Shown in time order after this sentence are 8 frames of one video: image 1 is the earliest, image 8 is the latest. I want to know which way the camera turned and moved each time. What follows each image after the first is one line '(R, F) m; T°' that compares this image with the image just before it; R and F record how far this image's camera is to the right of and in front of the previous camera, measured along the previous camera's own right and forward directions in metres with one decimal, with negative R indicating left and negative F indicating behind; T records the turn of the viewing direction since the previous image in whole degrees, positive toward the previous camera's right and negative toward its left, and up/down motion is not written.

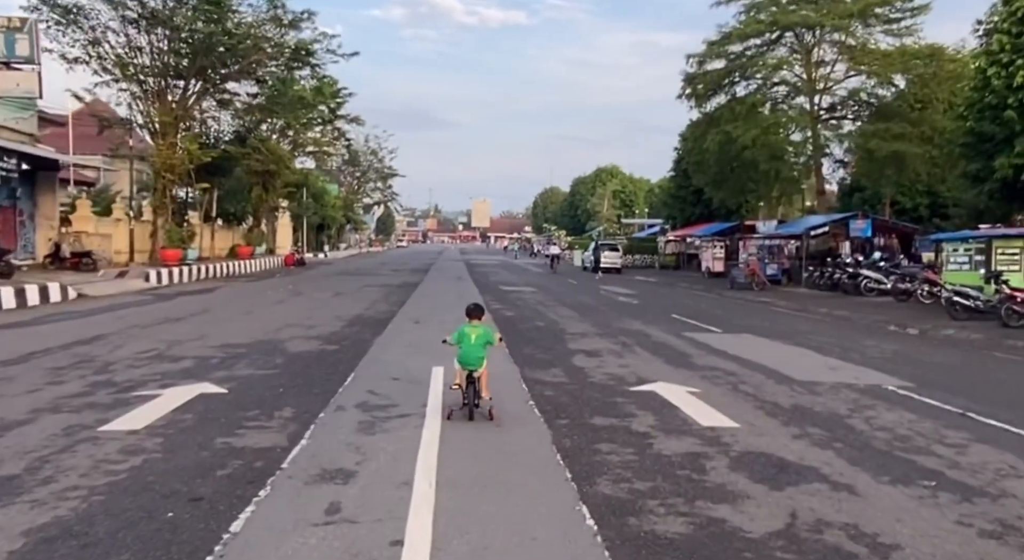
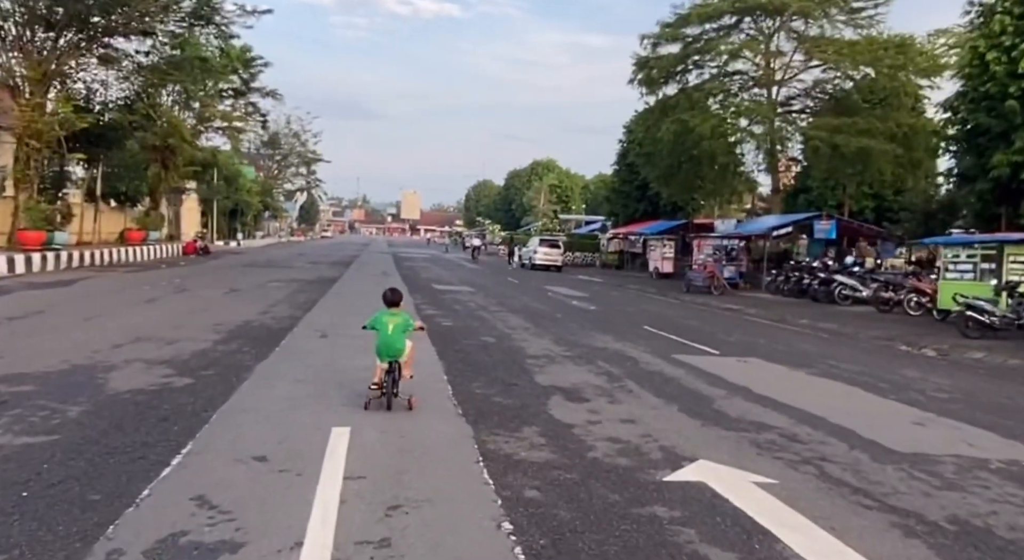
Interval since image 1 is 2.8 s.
(-0.2, +3.9) m; +5°
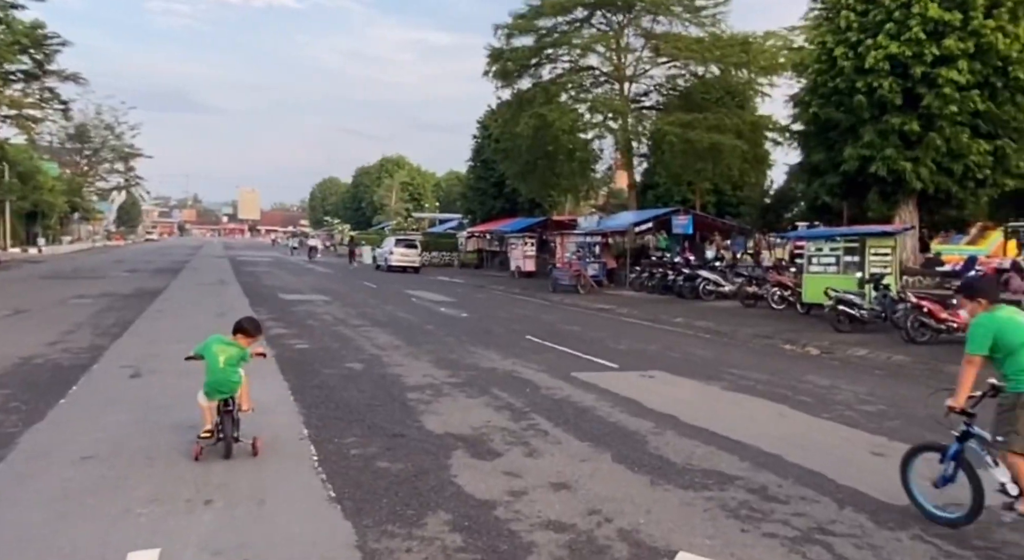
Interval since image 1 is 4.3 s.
(-0.3, +2.0) m; +12°
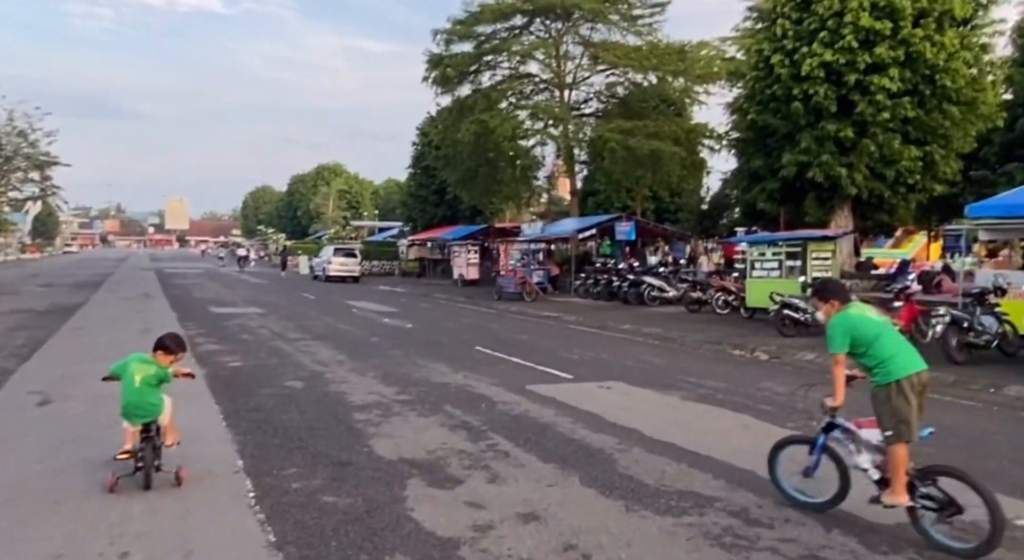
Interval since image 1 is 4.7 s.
(-0.1, +0.5) m; +5°
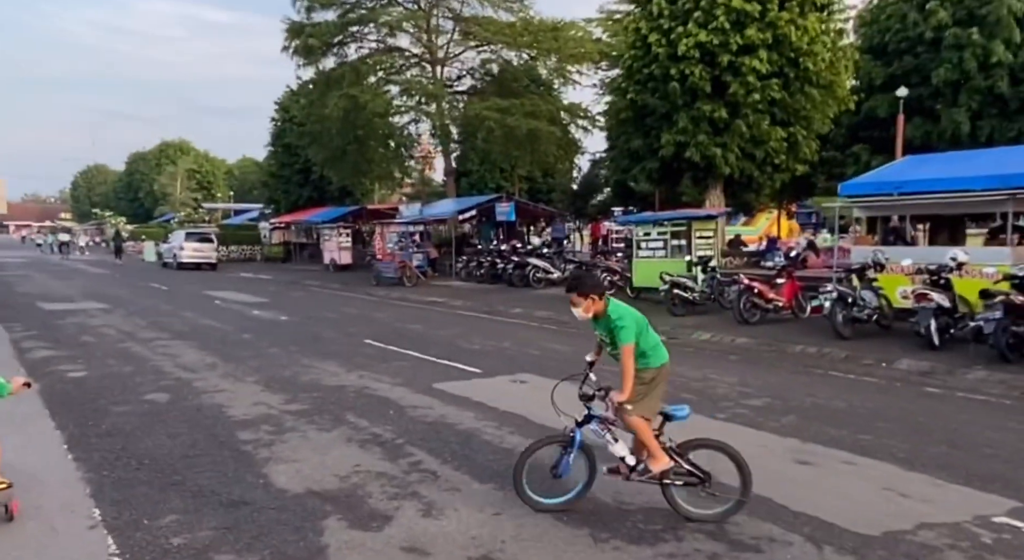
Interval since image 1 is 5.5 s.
(-0.5, +0.9) m; +10°
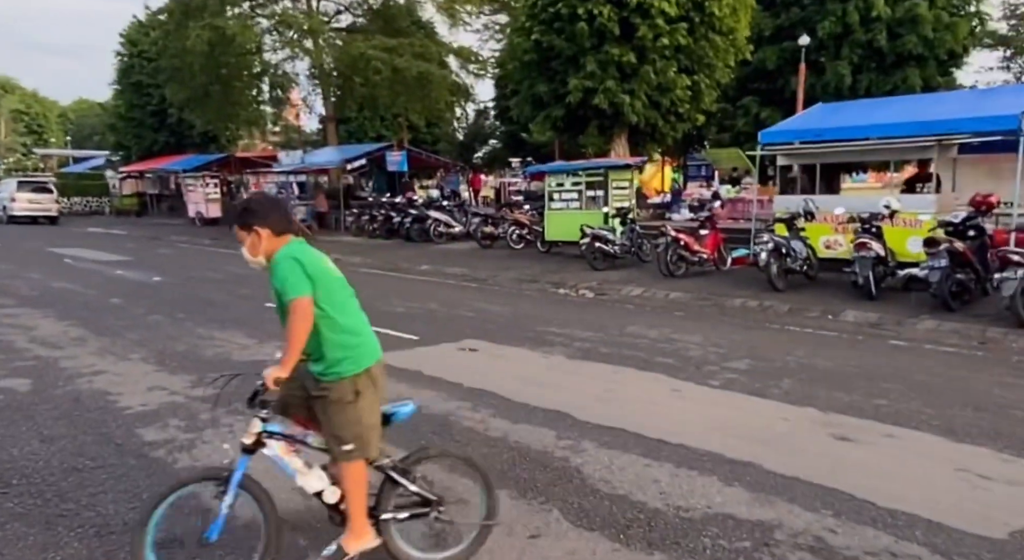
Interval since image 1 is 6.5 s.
(-0.9, +1.4) m; +10°
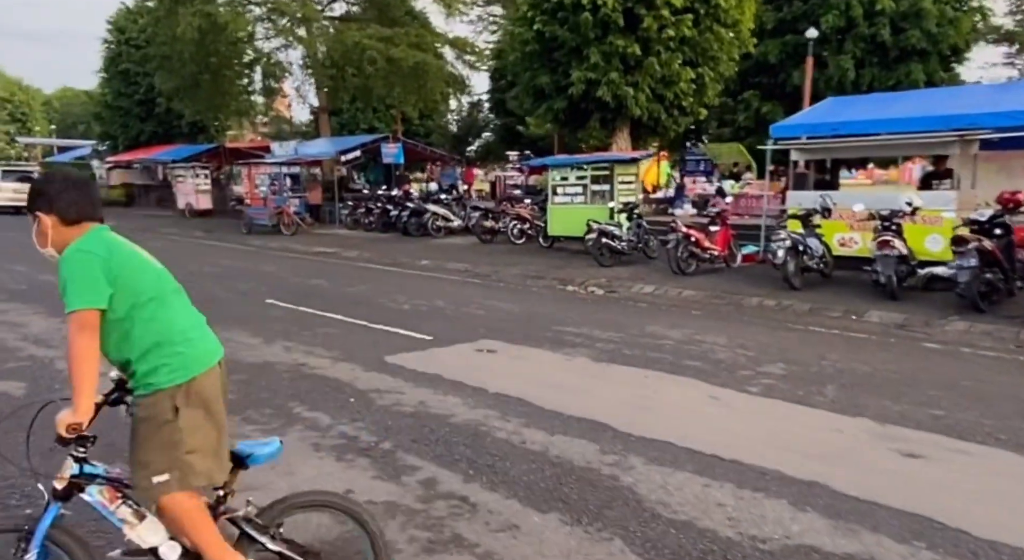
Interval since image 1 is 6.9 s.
(-0.4, +0.4) m; +1°
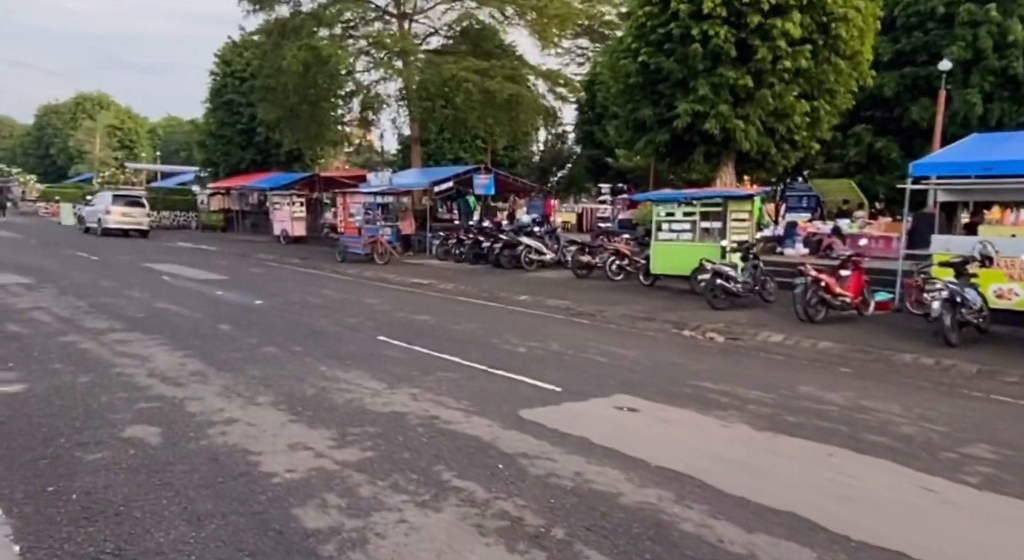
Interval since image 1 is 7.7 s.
(-0.8, +0.6) m; -6°
